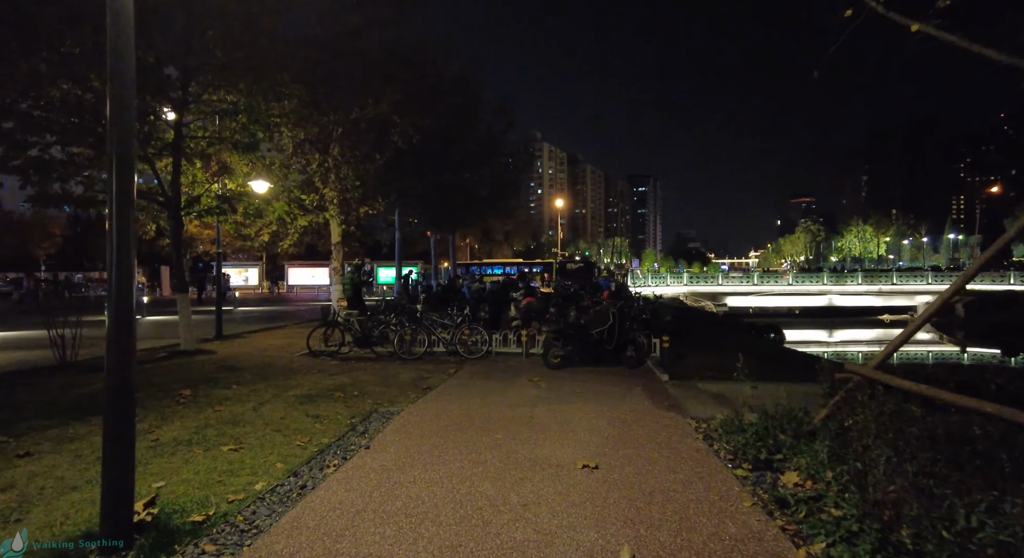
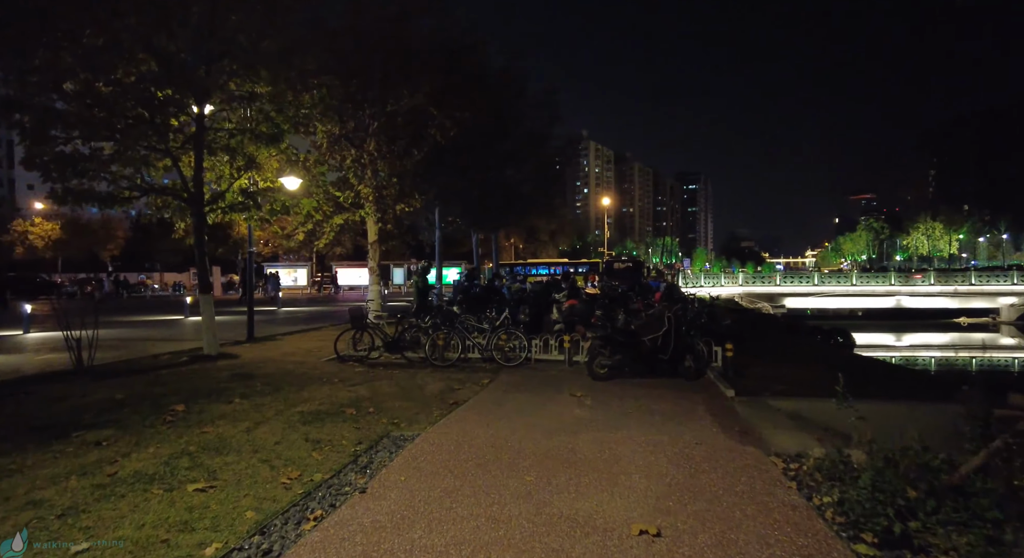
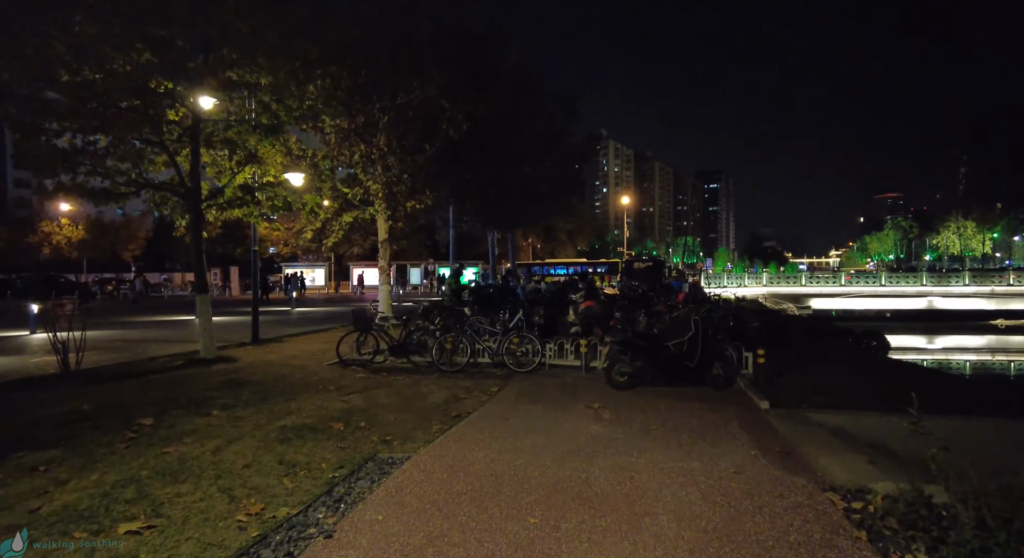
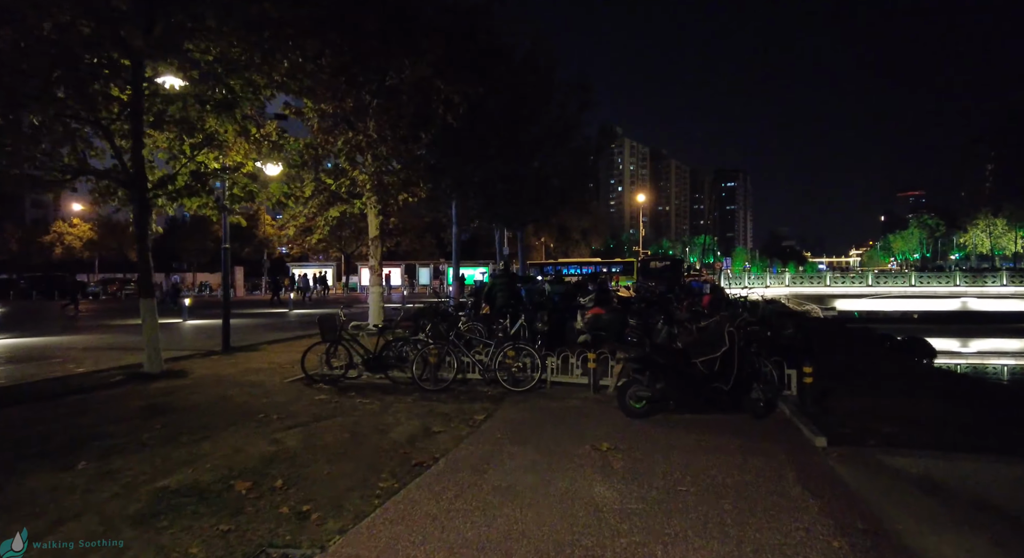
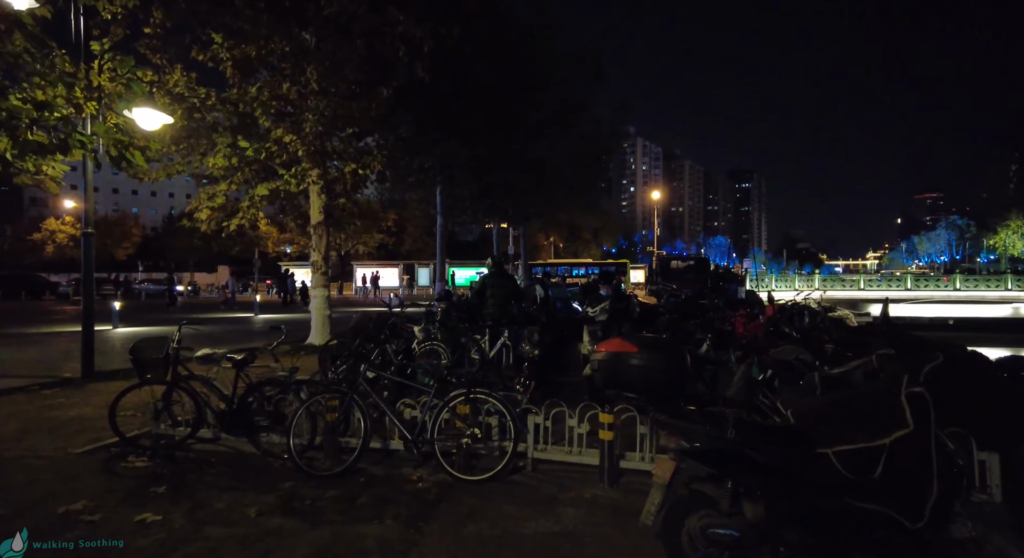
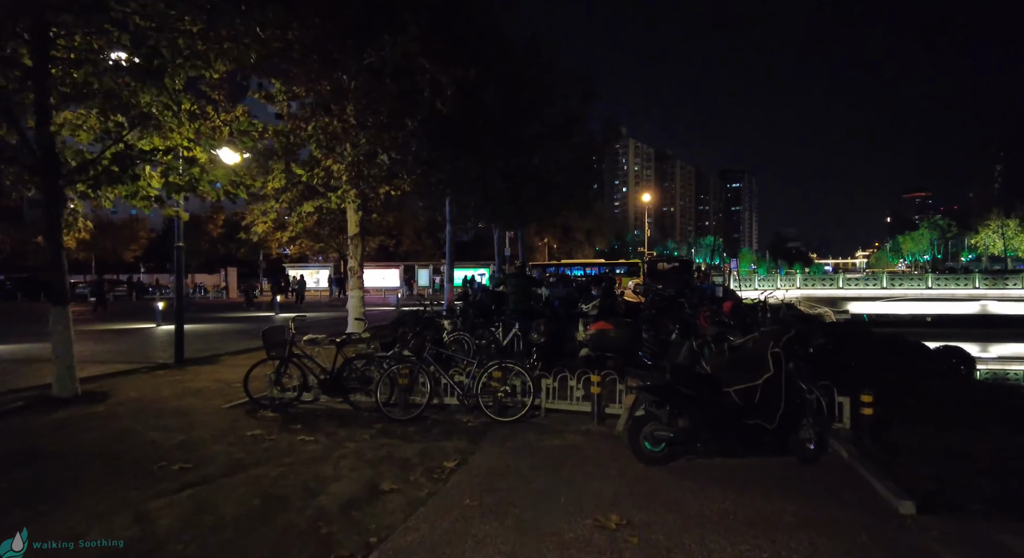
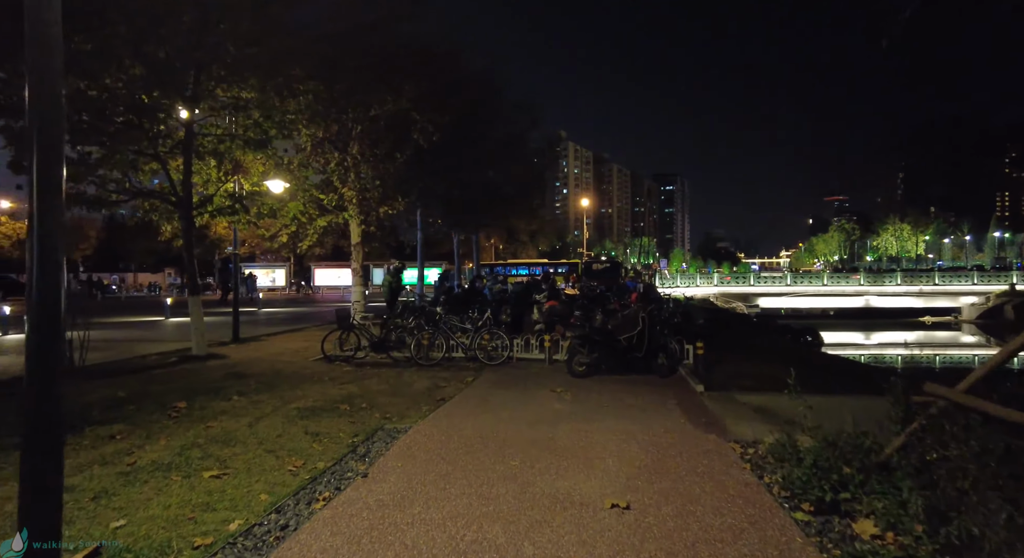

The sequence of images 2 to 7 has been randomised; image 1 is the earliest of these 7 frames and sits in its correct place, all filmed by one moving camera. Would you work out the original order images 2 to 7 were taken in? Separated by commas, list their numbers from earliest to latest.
7, 2, 3, 4, 6, 5
